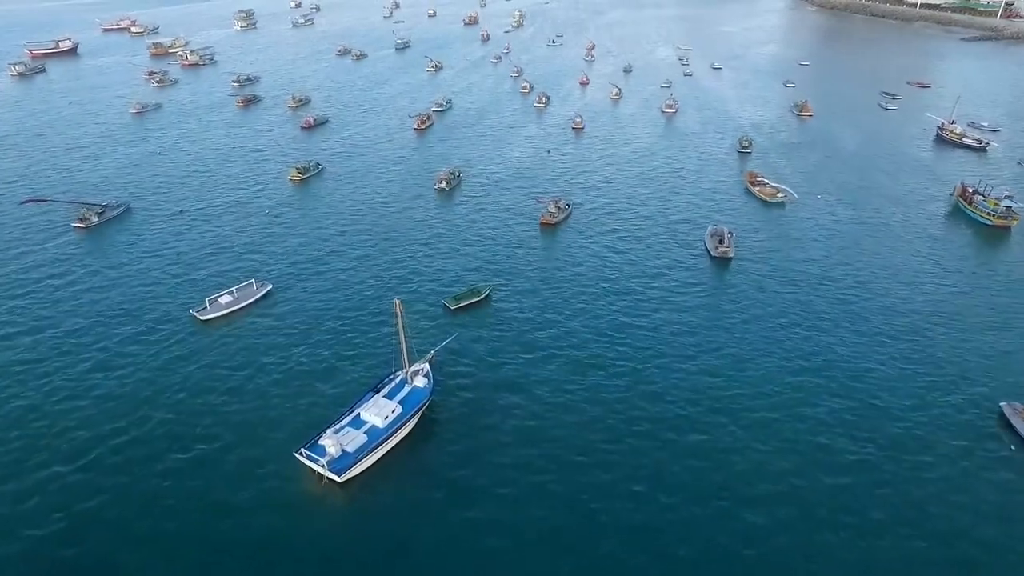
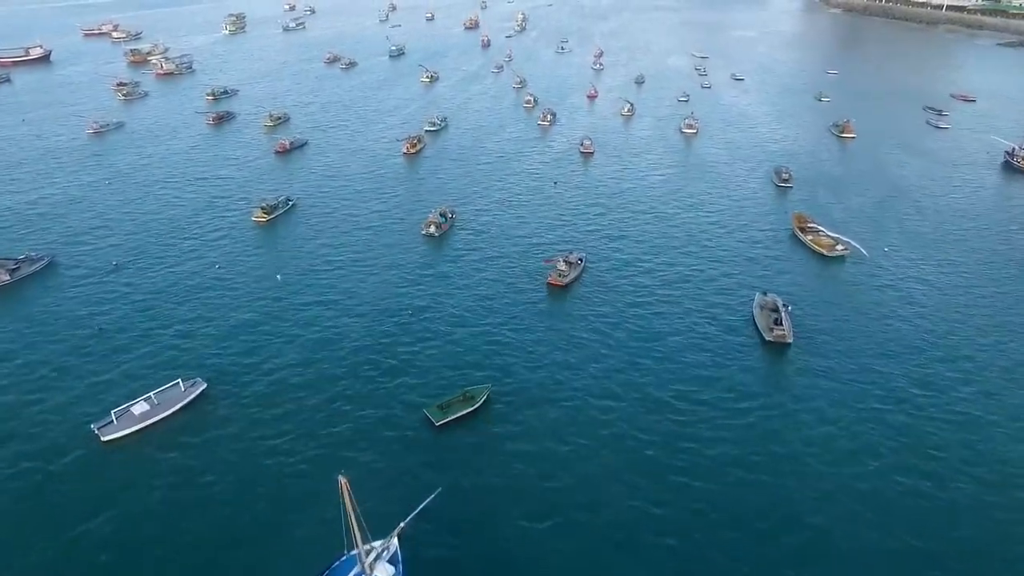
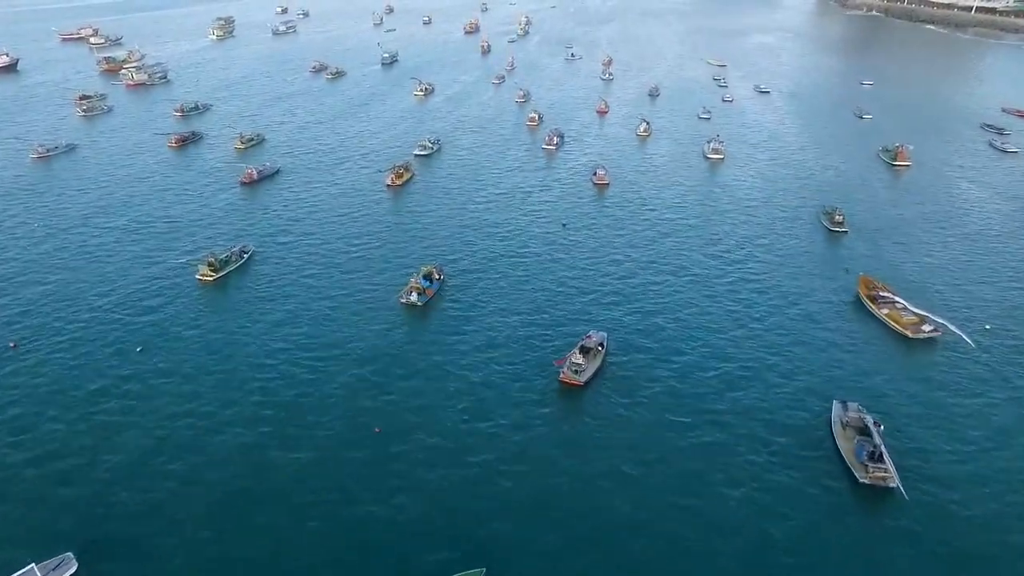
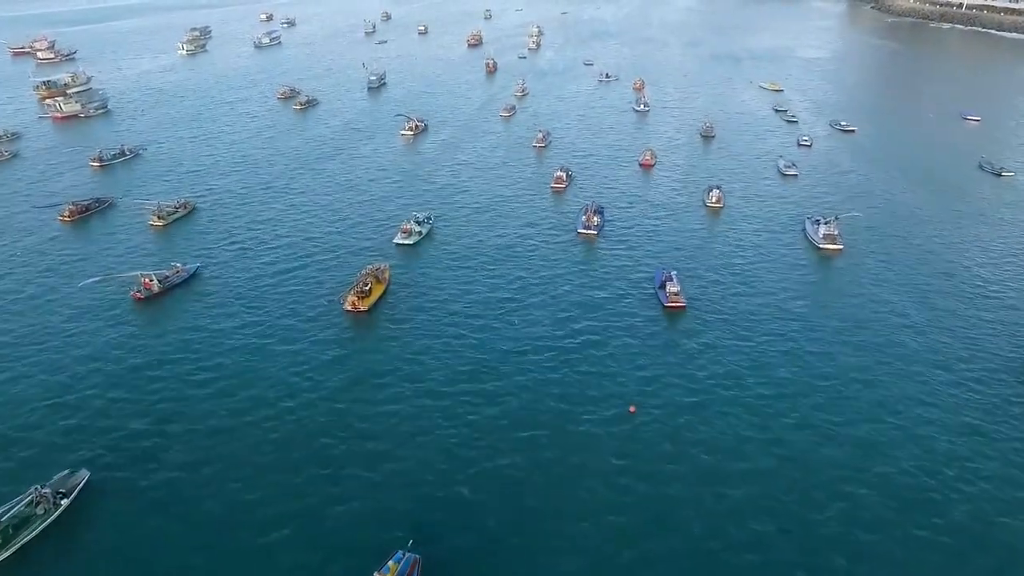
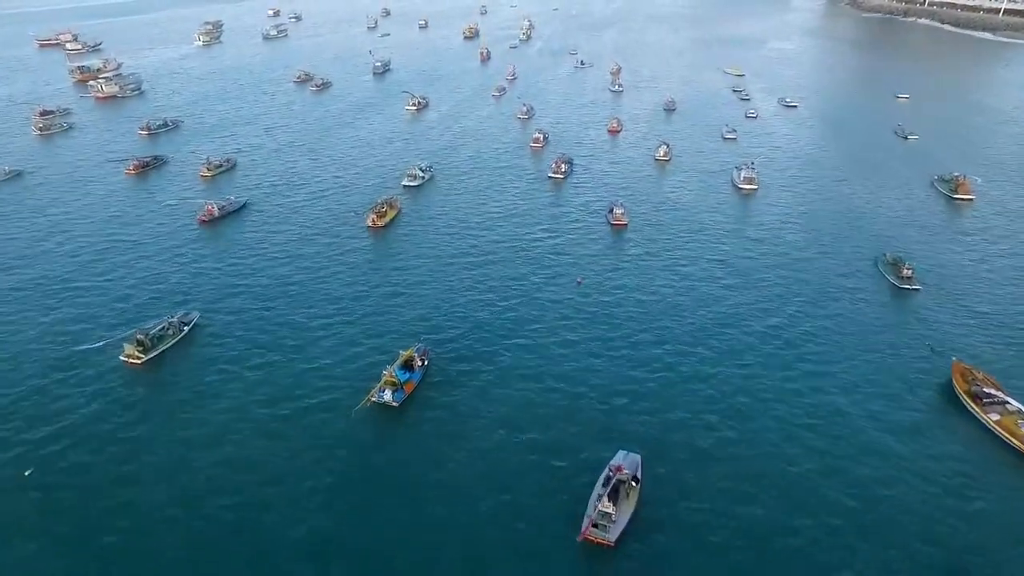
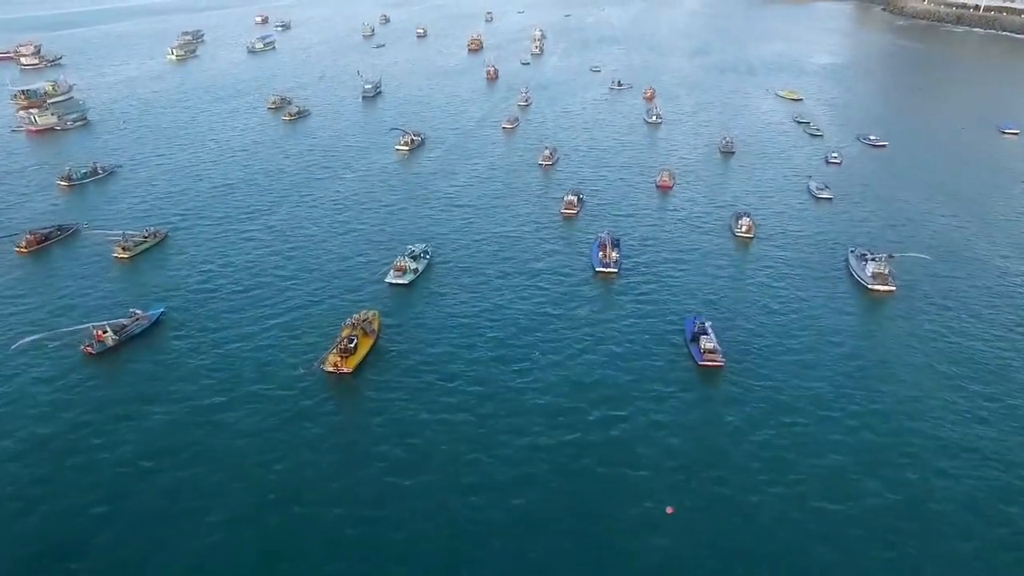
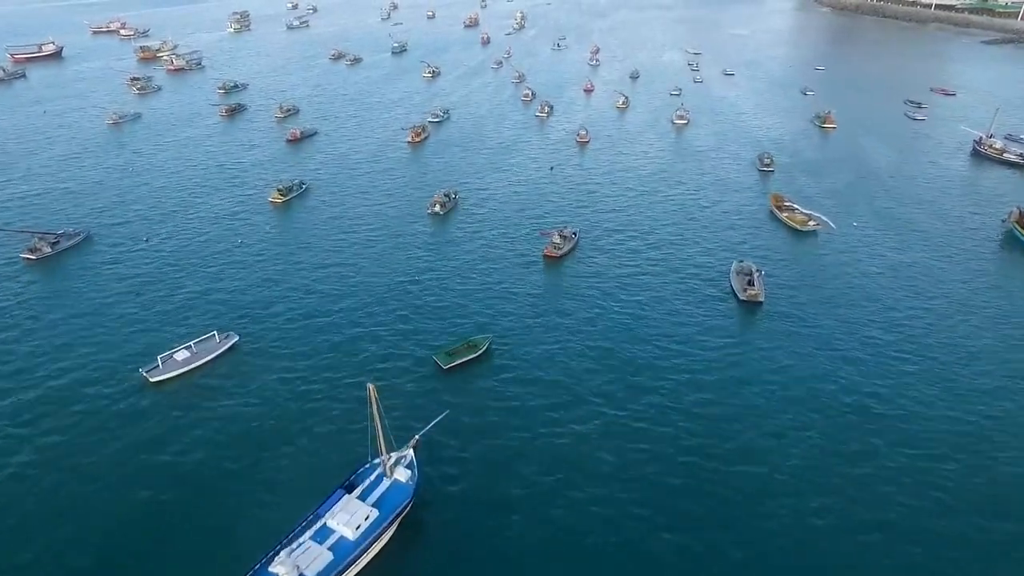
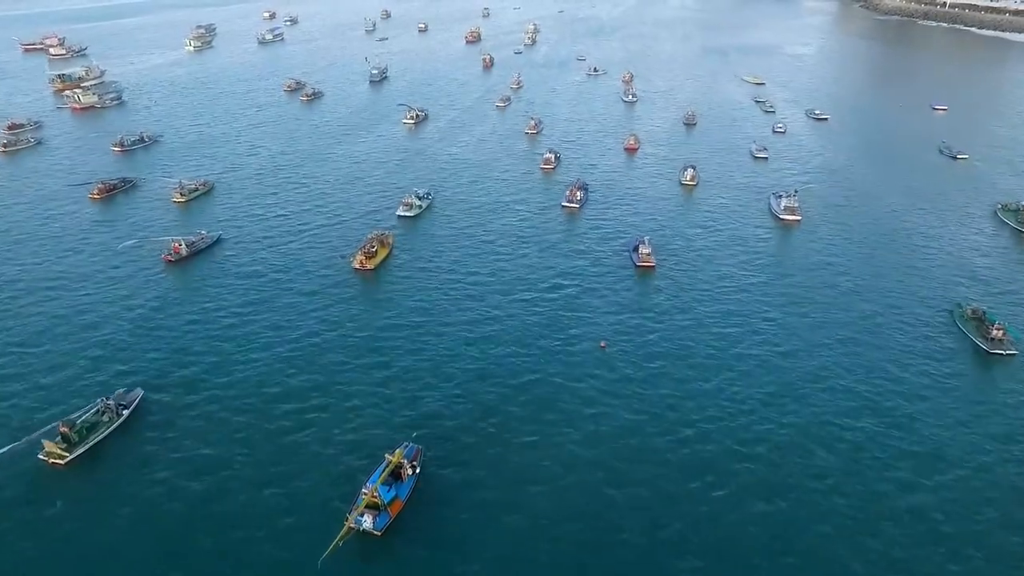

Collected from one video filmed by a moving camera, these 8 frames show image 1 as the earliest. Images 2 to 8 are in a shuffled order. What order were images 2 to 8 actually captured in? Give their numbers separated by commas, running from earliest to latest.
7, 2, 3, 5, 8, 4, 6
